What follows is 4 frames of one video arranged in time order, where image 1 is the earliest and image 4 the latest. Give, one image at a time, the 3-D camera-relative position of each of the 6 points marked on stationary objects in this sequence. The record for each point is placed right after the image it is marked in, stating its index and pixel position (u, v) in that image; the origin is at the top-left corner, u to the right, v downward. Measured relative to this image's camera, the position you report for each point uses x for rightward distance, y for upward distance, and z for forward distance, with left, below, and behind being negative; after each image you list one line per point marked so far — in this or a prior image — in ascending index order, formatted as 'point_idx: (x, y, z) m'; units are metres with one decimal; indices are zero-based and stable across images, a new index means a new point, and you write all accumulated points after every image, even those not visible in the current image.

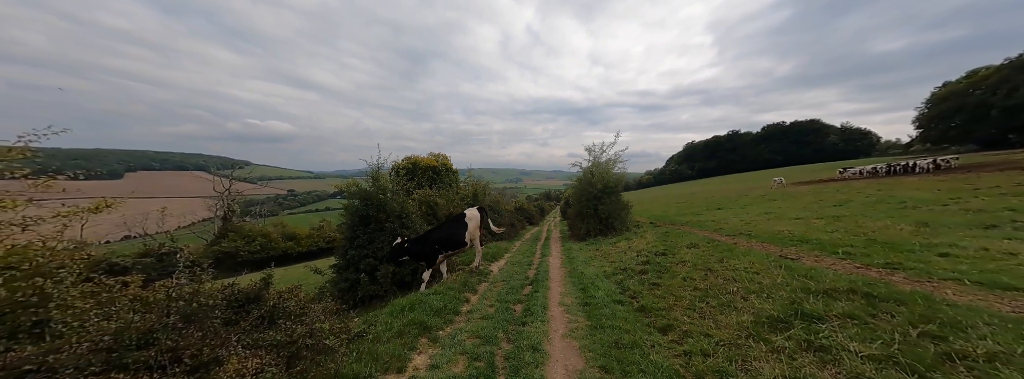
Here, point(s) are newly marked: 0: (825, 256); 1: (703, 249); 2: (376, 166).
0: (+8.8, -1.9, +8.0) m
1: (+7.1, -2.2, +10.5) m
2: (-5.5, +0.9, +11.6) m
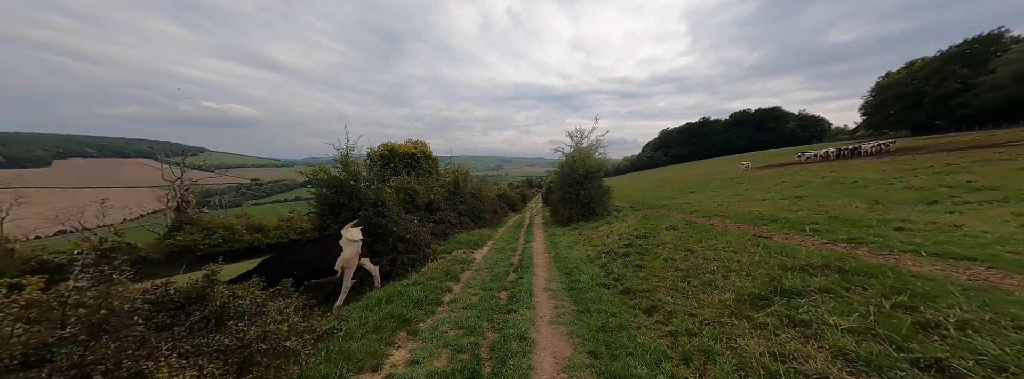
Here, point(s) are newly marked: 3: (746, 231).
0: (+8.3, -1.3, +8.4) m
1: (+6.4, -1.6, +10.8) m
2: (-6.3, +1.5, +10.8) m
3: (+7.7, -1.4, +9.4) m
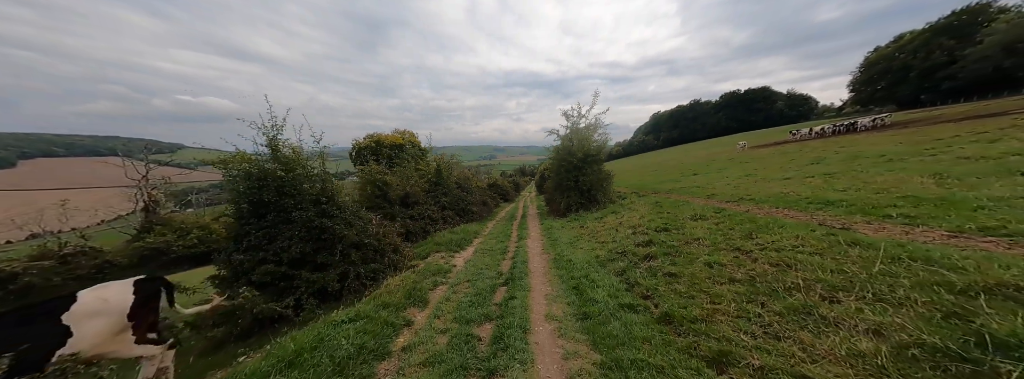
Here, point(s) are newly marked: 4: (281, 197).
0: (+8.0, -0.7, +6.2) m
1: (+6.1, -0.9, +8.6) m
2: (-6.7, +1.6, +8.1) m
3: (+7.3, -0.7, +7.2) m
4: (-6.2, -0.2, +7.8) m
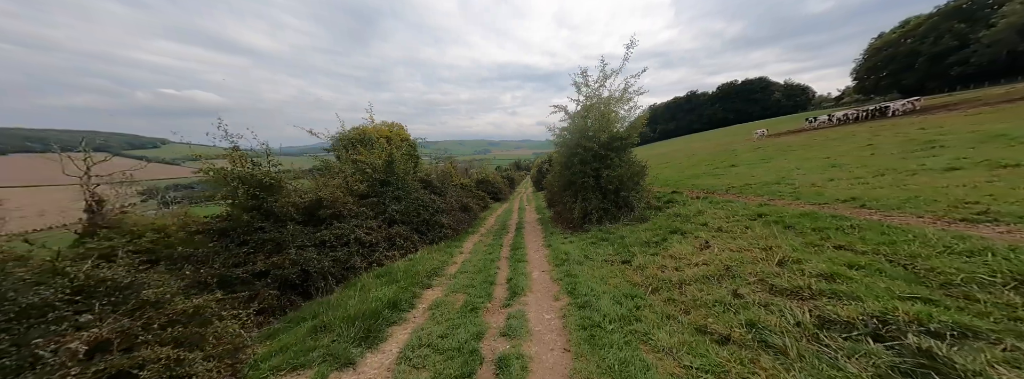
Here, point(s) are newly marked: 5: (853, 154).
0: (+7.8, -0.9, -0.2) m
1: (+5.8, -1.1, +2.1) m
2: (-7.1, +1.3, +1.4) m
3: (+7.1, -0.9, +0.7) m
4: (-6.5, -0.5, +1.1) m
5: (+22.2, +2.4, +18.4) m
